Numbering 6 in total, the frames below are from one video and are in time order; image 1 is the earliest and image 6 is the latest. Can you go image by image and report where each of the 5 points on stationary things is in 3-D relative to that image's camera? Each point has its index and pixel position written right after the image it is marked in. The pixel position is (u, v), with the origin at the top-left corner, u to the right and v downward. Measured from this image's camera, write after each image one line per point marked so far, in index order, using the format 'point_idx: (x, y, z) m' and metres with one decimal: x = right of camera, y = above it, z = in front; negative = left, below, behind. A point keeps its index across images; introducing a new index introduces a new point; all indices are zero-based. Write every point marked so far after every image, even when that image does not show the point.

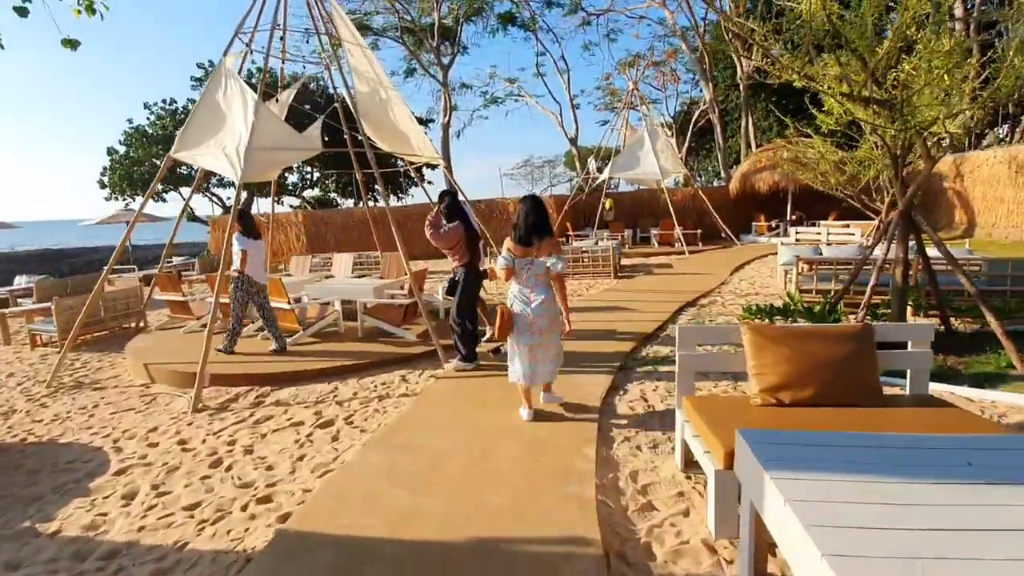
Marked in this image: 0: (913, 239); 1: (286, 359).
0: (+4.7, +0.6, +6.0) m
1: (-2.9, -0.9, +6.6) m
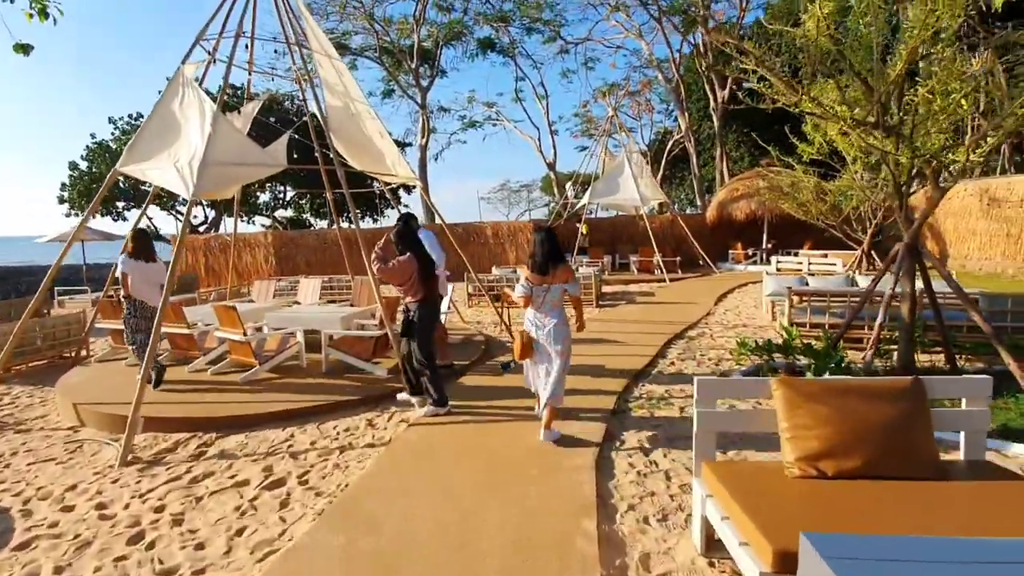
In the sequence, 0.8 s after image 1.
0: (+4.5, +0.2, +5.7) m
1: (-3.2, -1.3, +5.9) m
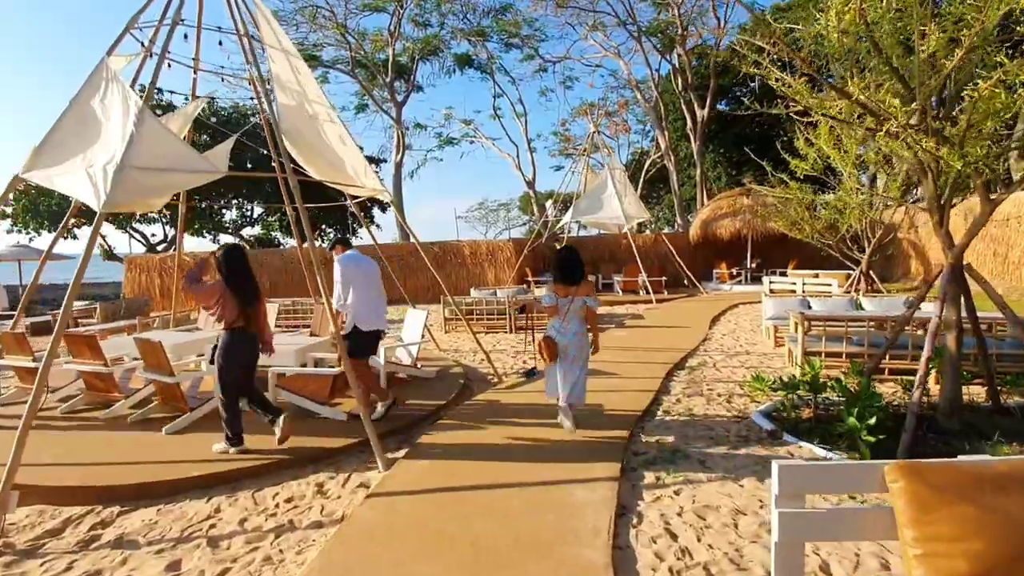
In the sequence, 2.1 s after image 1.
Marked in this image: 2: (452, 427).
0: (+4.4, -0.1, +4.9) m
1: (-3.3, -1.6, +4.8) m
2: (-0.6, -1.5, +5.4) m
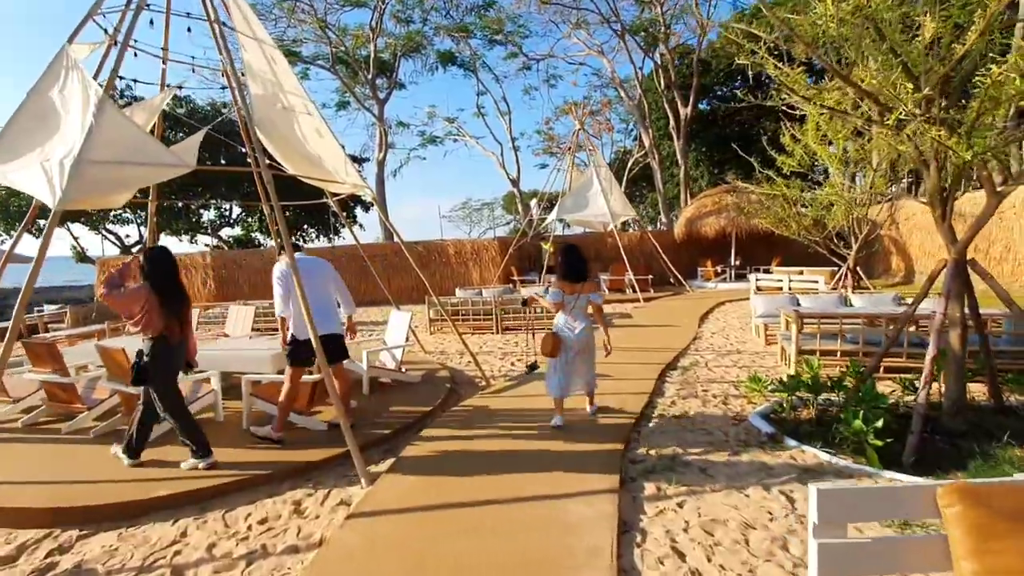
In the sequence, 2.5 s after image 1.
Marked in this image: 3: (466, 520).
0: (+4.3, -0.1, +4.8) m
1: (-3.4, -1.6, +4.4) m
2: (-0.7, -1.5, +5.1) m
3: (-0.3, -1.5, +3.4) m
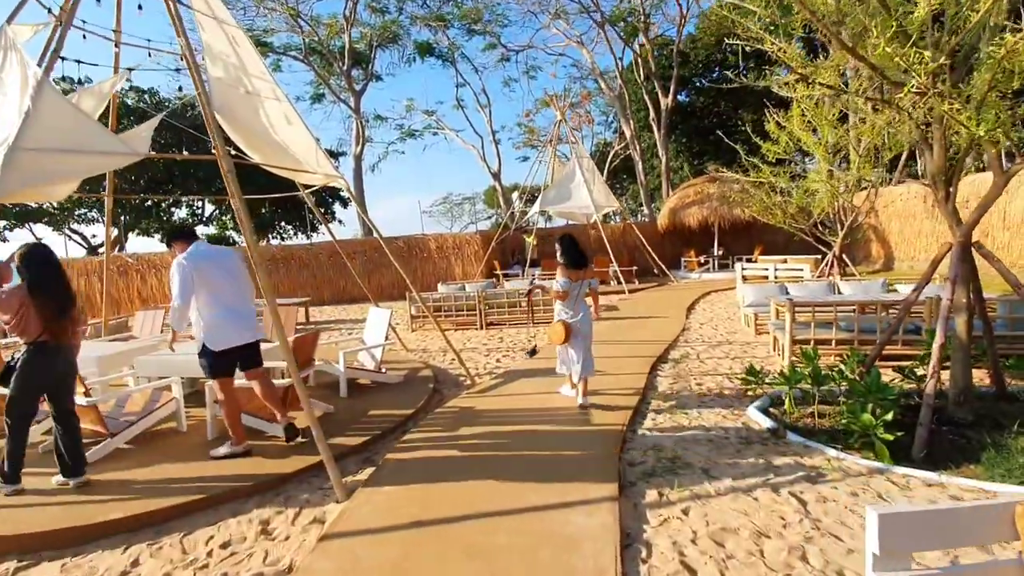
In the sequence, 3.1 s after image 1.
0: (+4.1, +0.1, +4.6) m
1: (-3.5, -1.6, +4.0) m
2: (-0.8, -1.4, +4.8) m
3: (-0.4, -1.5, +3.1) m
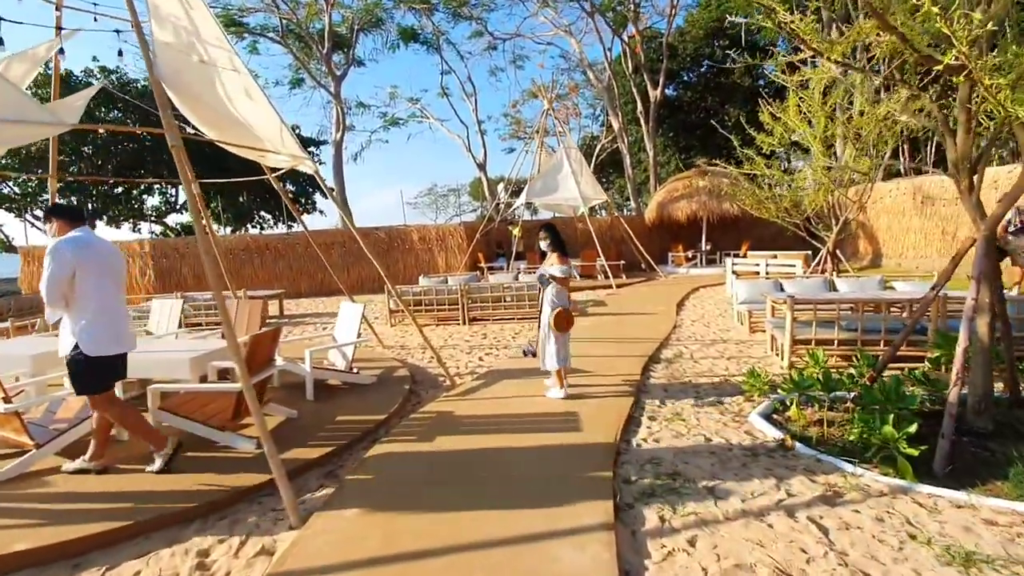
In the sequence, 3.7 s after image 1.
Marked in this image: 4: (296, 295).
0: (+4.0, +0.1, +4.2) m
1: (-3.6, -1.5, +3.4) m
2: (-1.0, -1.4, +4.3) m
3: (-0.5, -1.5, +2.6) m
4: (-7.2, -0.2, +17.0) m
